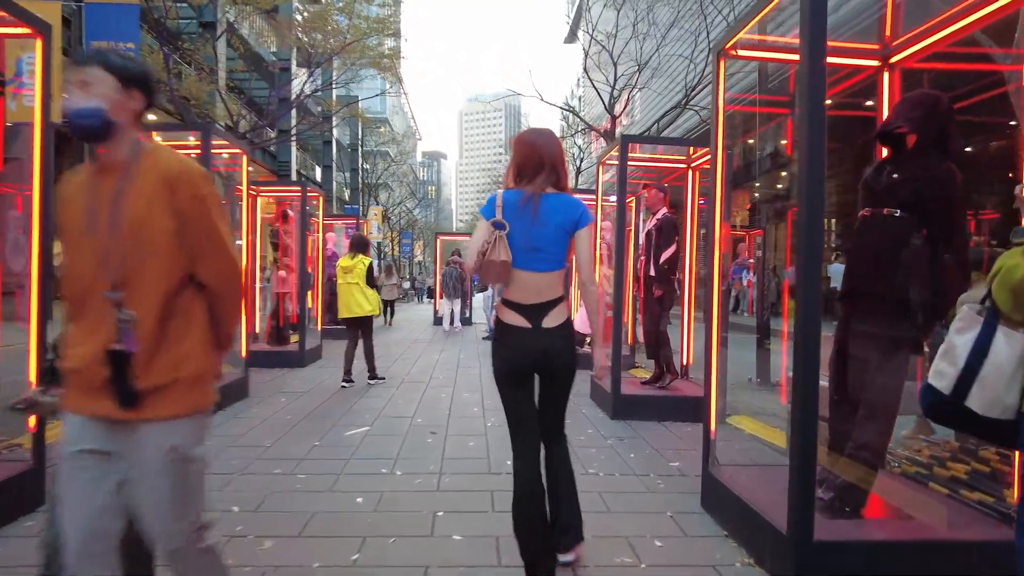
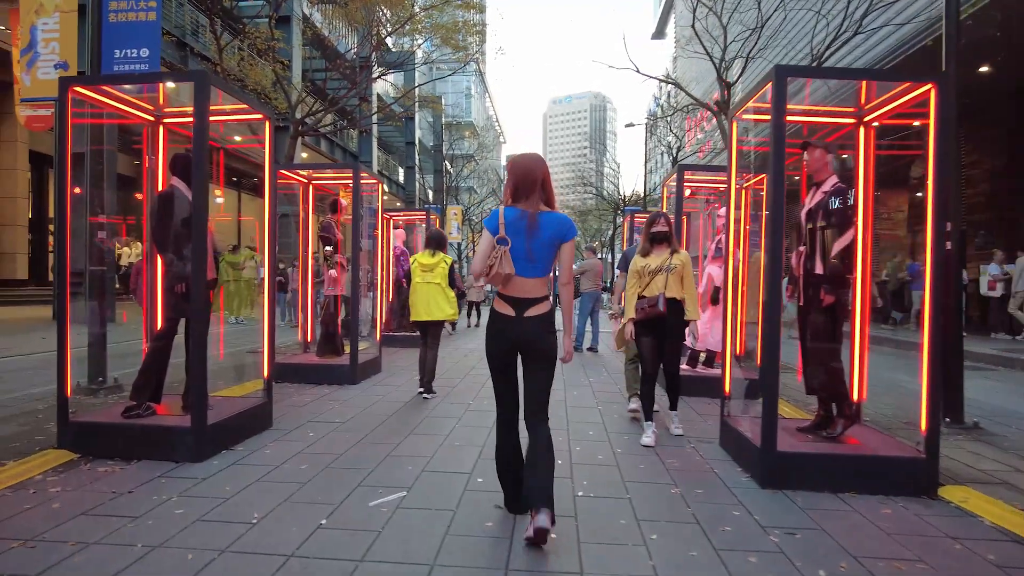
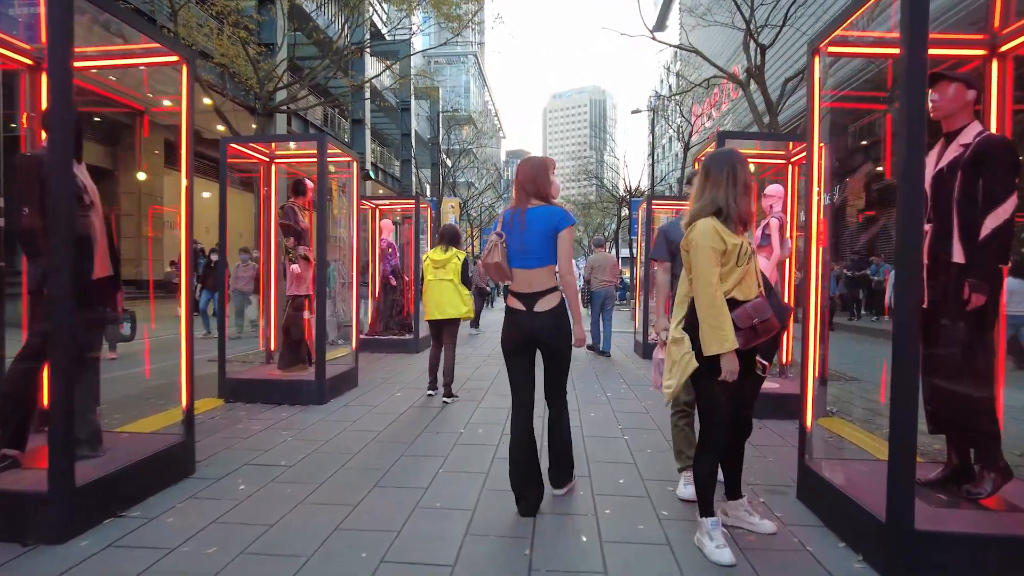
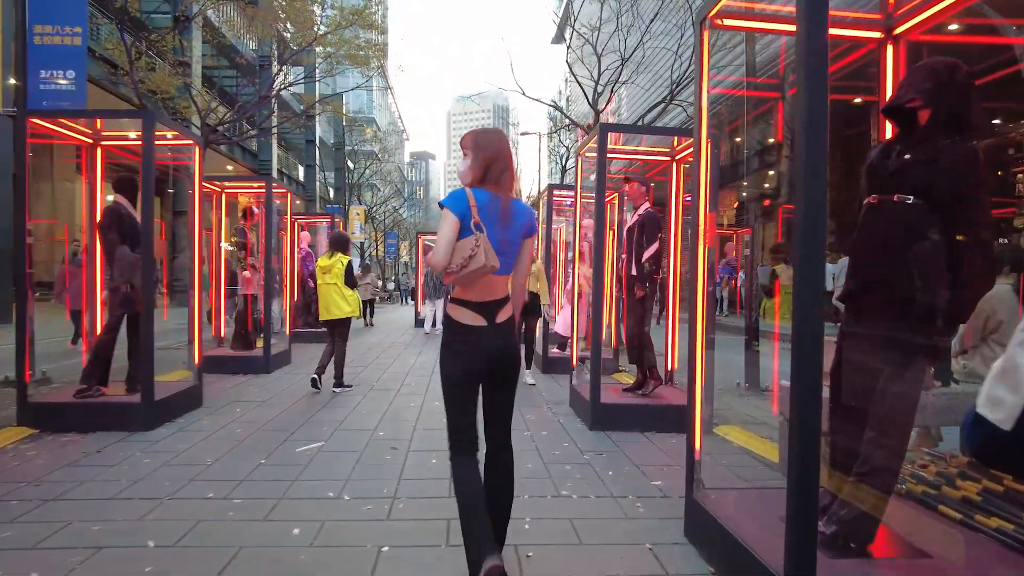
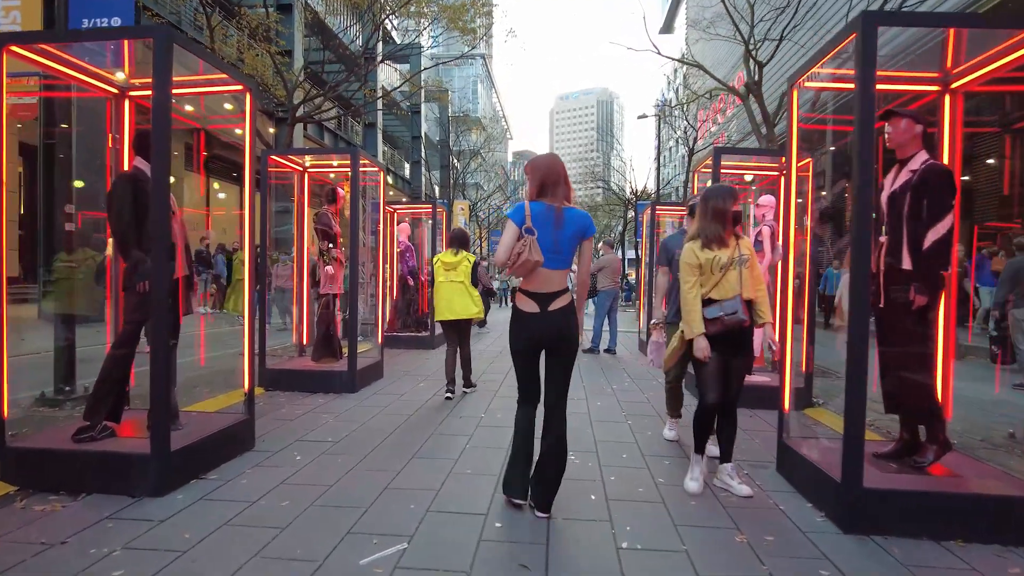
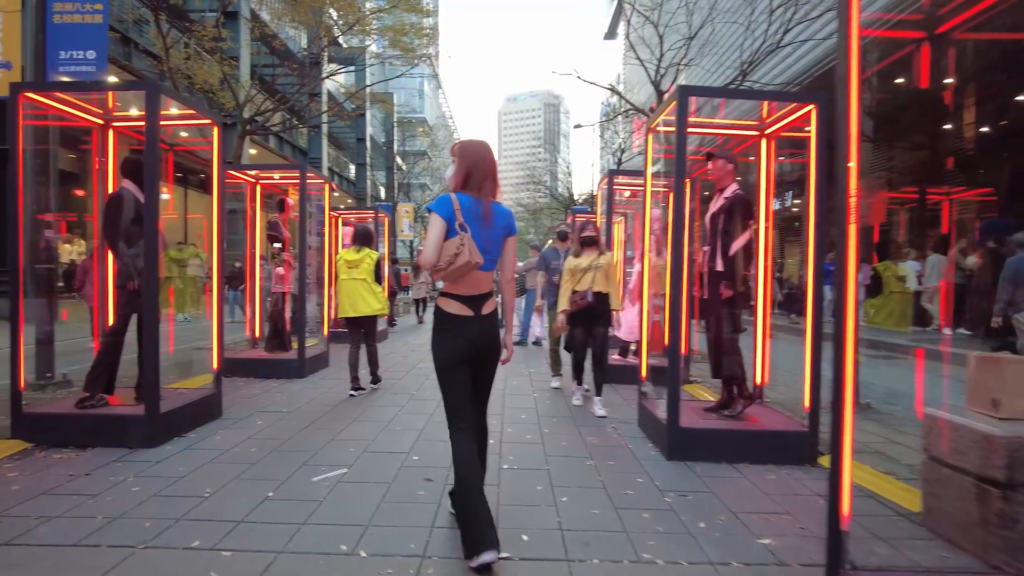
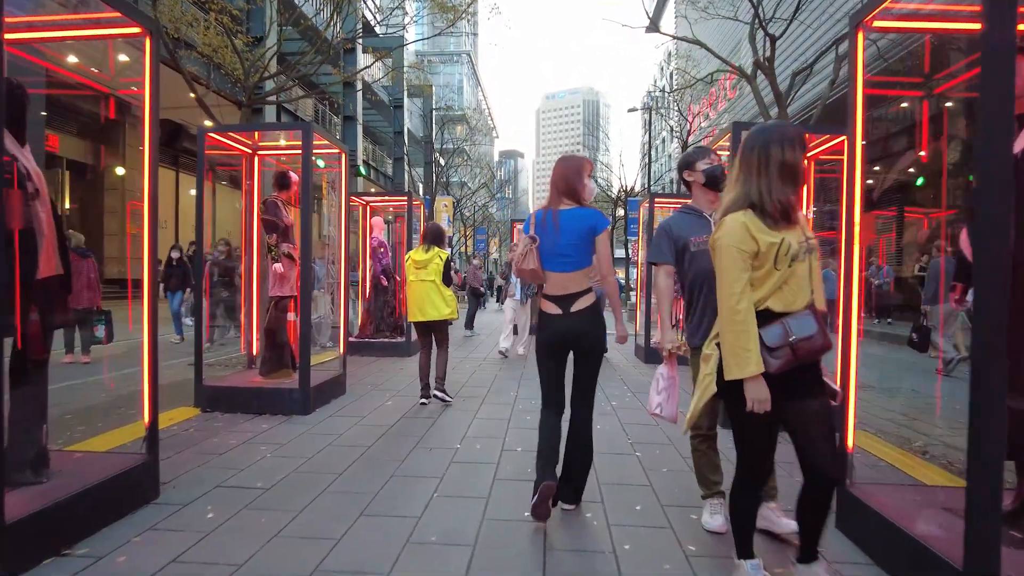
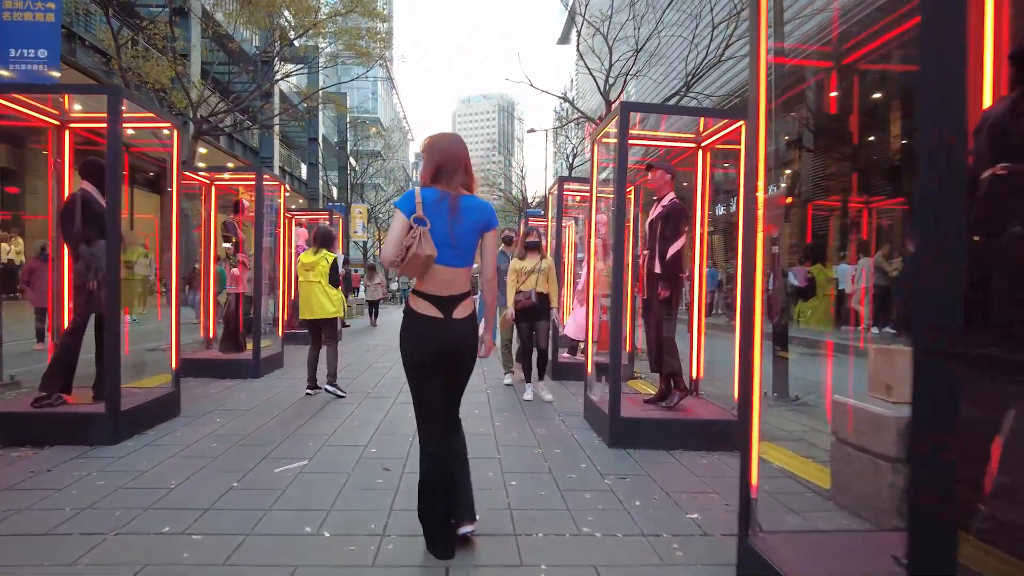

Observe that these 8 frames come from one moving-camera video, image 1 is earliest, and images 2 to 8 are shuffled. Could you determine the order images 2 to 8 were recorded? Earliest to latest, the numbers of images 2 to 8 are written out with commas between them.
4, 8, 6, 2, 5, 3, 7
